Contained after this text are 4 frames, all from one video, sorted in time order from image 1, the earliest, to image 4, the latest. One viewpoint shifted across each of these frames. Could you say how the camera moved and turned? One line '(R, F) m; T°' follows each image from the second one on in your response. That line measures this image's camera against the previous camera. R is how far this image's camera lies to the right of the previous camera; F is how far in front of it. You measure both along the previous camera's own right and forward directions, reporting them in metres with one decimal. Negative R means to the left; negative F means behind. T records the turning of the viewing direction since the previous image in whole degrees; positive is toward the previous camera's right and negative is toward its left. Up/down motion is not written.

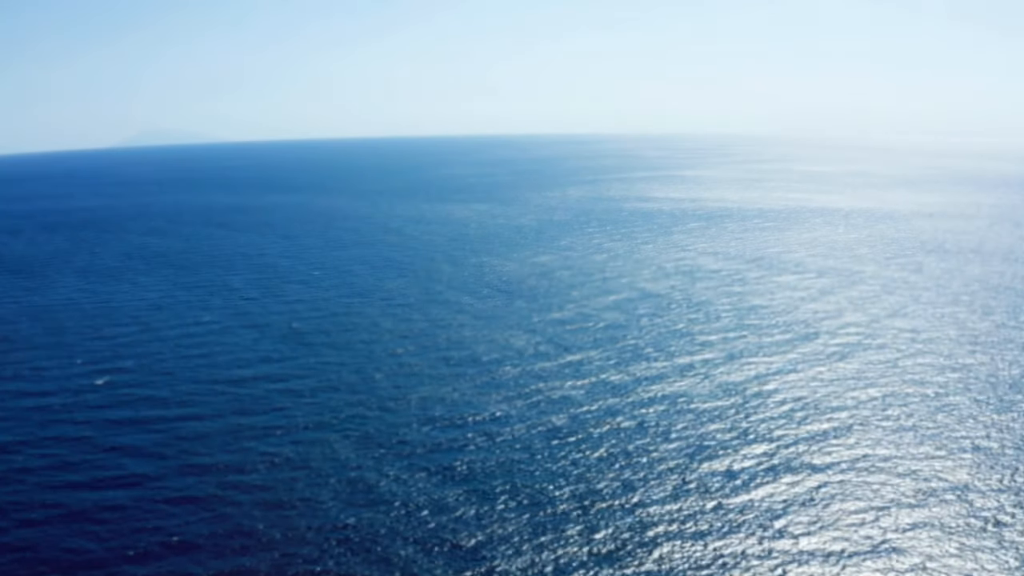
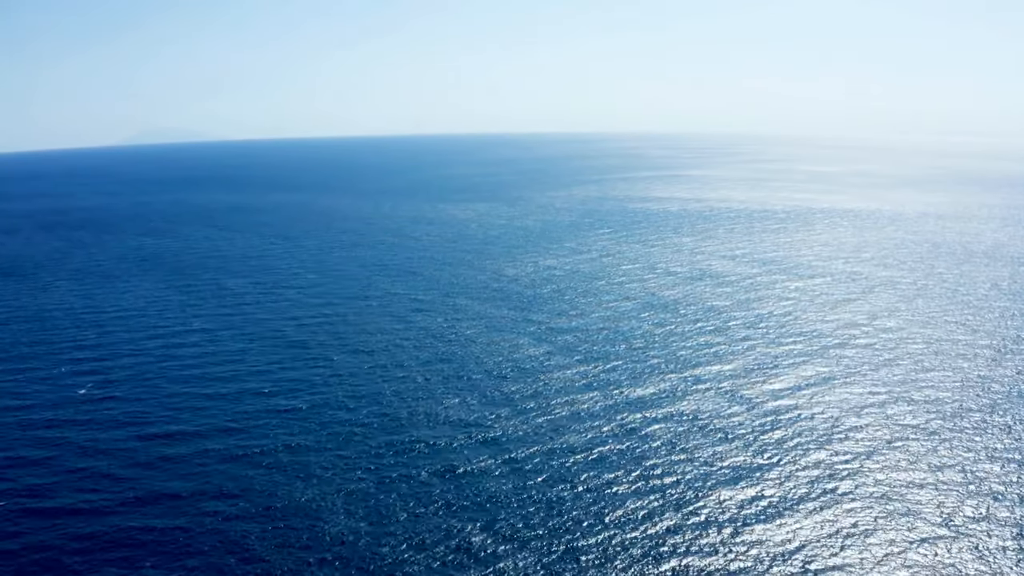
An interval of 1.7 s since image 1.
(-0.5, +2.5) m; 0°
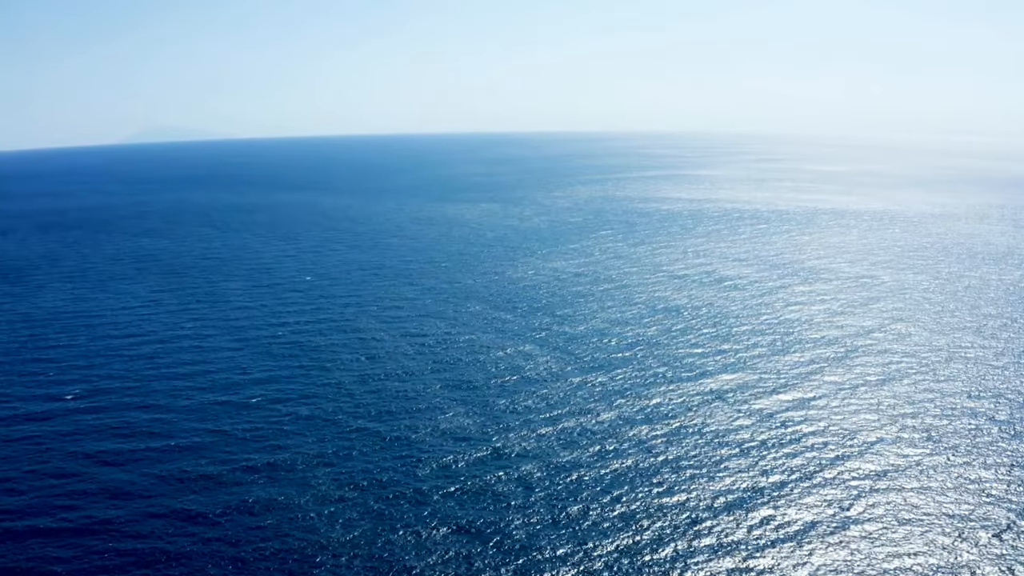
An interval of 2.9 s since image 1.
(-1.2, +2.8) m; 0°
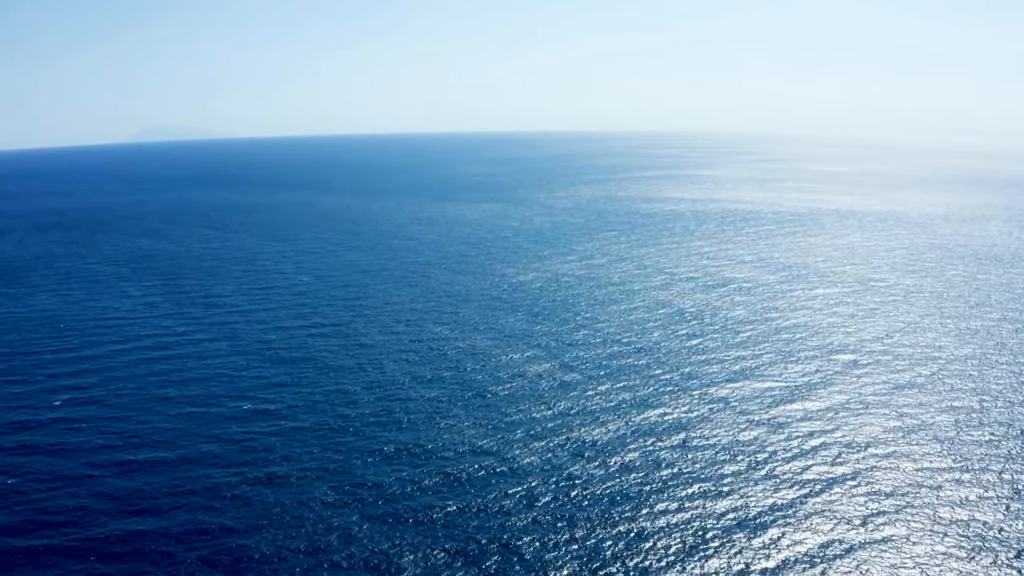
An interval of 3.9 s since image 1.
(-0.2, +1.2) m; 0°
